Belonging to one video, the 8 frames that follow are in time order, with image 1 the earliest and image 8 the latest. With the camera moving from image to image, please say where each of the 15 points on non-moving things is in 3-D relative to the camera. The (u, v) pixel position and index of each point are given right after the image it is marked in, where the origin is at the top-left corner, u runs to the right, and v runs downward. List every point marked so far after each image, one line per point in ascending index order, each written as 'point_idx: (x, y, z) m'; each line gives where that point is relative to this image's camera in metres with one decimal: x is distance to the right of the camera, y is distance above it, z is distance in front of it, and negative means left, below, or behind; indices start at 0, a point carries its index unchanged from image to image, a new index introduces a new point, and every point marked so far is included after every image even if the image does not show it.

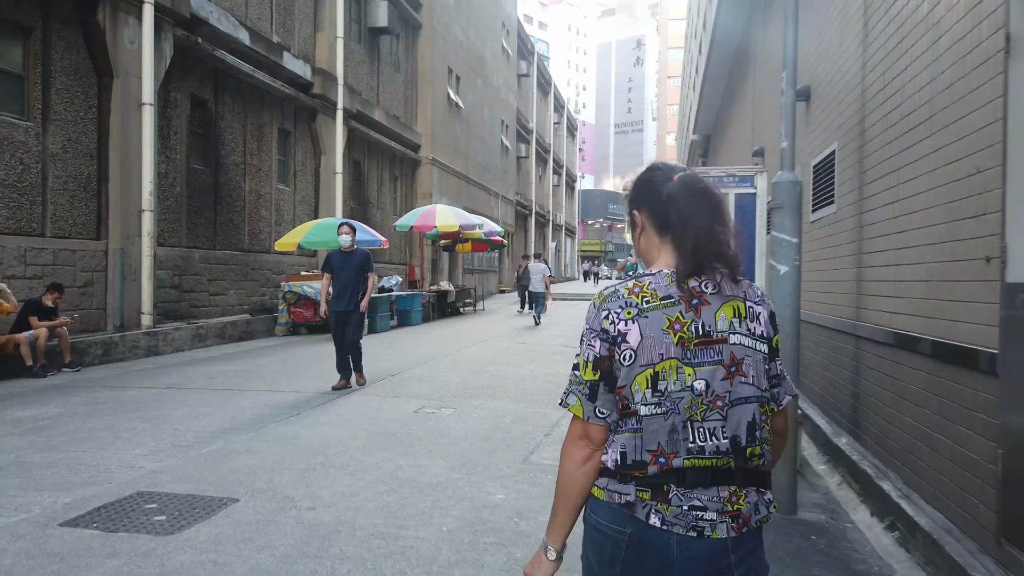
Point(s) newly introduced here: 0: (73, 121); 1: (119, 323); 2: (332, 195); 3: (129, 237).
0: (-5.9, +2.2, +10.1) m
1: (-5.5, -0.5, +10.6) m
2: (-4.2, +2.2, +17.6) m
3: (-5.5, +0.7, +10.8) m
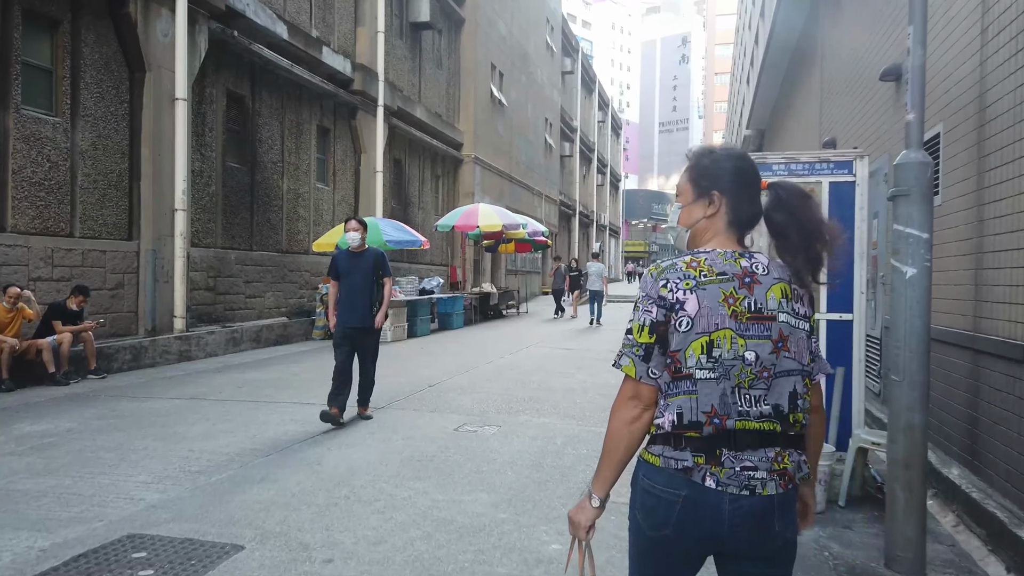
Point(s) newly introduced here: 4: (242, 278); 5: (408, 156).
0: (-5.3, +2.2, +9.7) m
1: (-4.9, -0.5, +10.2) m
2: (-3.2, +2.1, +17.1) m
3: (-4.9, +0.7, +10.4) m
4: (-4.5, +0.2, +12.5) m
5: (-2.7, +3.5, +19.7) m
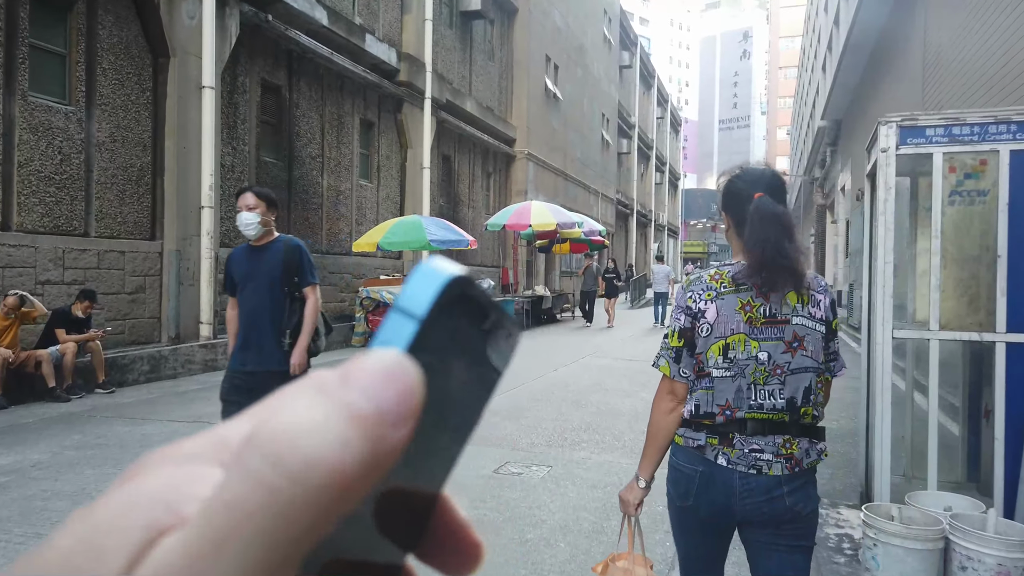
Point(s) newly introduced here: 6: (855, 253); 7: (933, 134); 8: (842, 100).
0: (-4.6, +2.2, +9.0) m
1: (-4.2, -0.6, +9.4) m
2: (-2.0, +2.1, +16.2) m
3: (-4.2, +0.6, +9.6) m
4: (-3.6, +0.1, +11.7) m
5: (-1.4, +3.4, +18.7) m
6: (+7.8, +0.9, +17.1) m
7: (+1.9, +0.7, +3.4) m
8: (+8.7, +5.0, +19.8) m
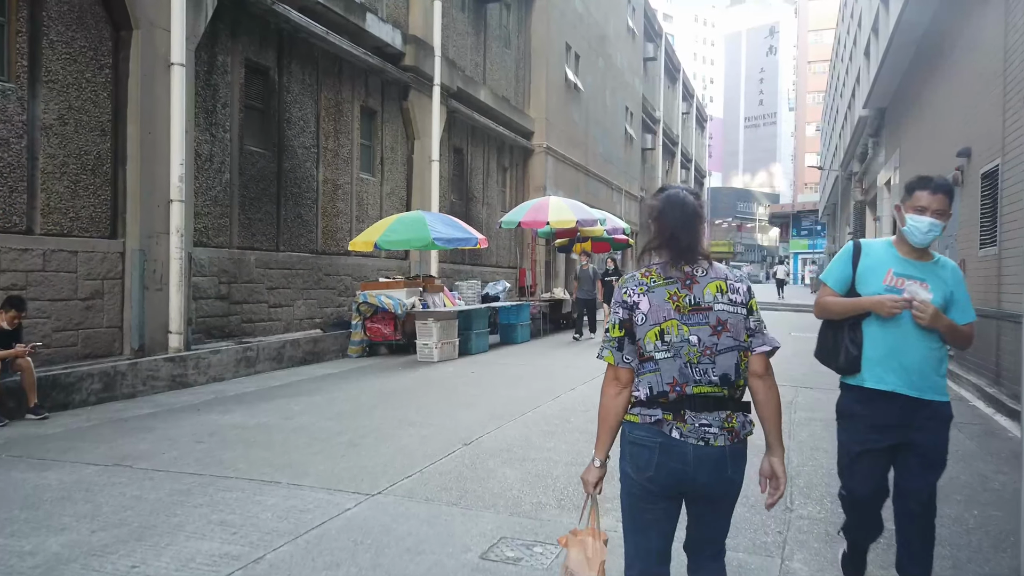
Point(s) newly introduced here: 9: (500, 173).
0: (-4.5, +2.1, +7.8) m
1: (-4.1, -0.6, +8.2) m
2: (-1.7, +2.0, +14.9) m
3: (-4.0, +0.6, +8.5) m
4: (-3.5, +0.1, +10.5) m
5: (-1.0, +3.3, +17.4) m
6: (+8.2, +0.8, +15.6) m
7: (+1.8, +0.6, +2.0) m
8: (+9.1, +4.9, +18.2) m
9: (-0.3, +2.9, +19.1) m
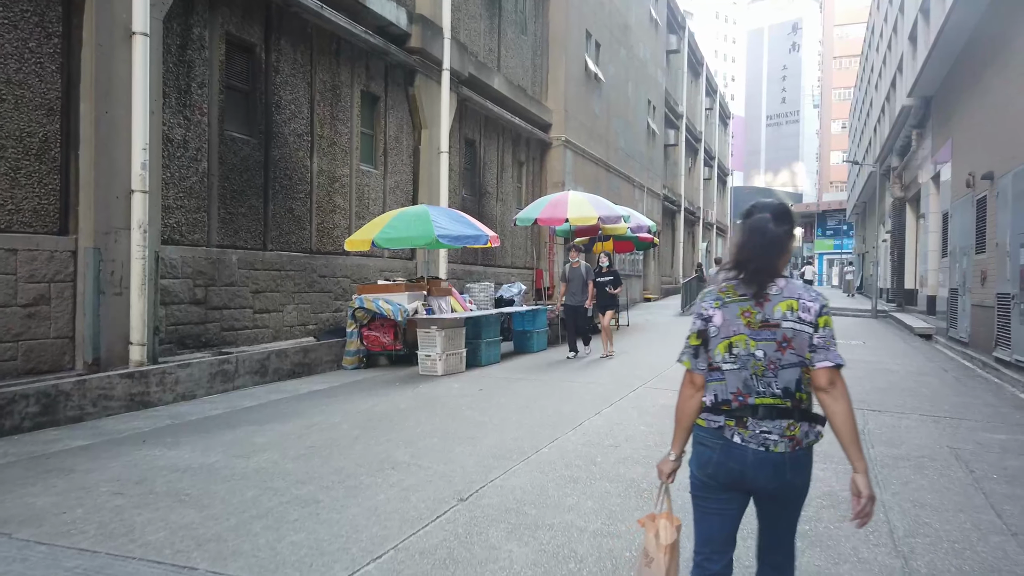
0: (-4.4, +2.1, +6.7) m
1: (-4.0, -0.7, +7.1) m
2: (-1.4, +2.0, +13.7) m
3: (-3.9, +0.6, +7.3) m
4: (-3.3, 0.0, +9.3) m
5: (-0.6, +3.3, +16.2) m
6: (+8.5, +0.7, +14.1) m
7: (+1.8, +0.6, +0.8) m
8: (+9.5, +4.8, +16.8) m
9: (+0.1, +2.9, +17.9) m
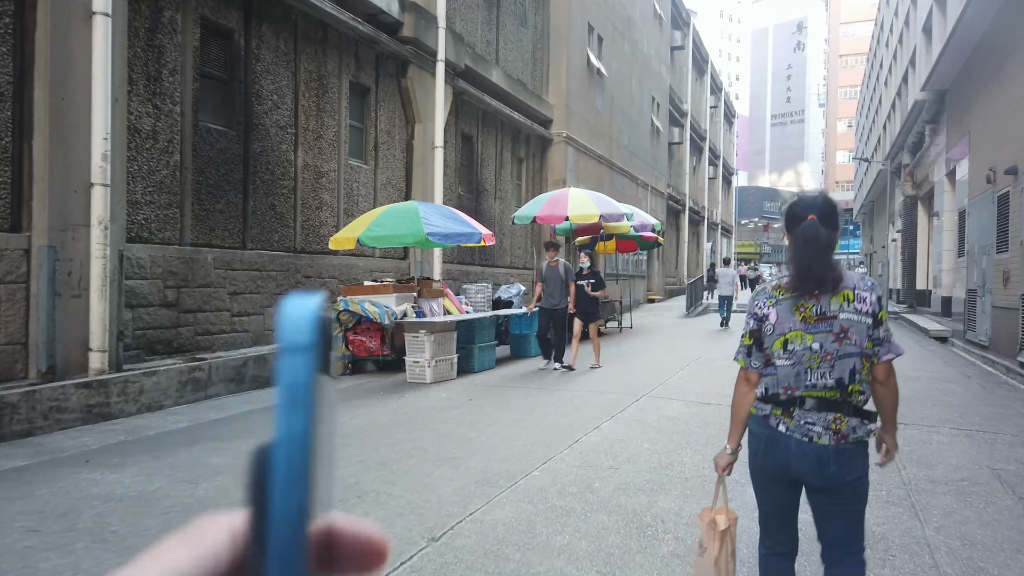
0: (-4.5, +2.1, +6.1) m
1: (-4.0, -0.7, +6.5) m
2: (-1.4, +2.0, +13.2) m
3: (-4.0, +0.5, +6.7) m
4: (-3.3, 0.0, +8.8) m
5: (-0.7, +3.3, +15.6) m
6: (+8.4, +0.7, +13.5) m
7: (+1.7, +0.6, +0.1) m
8: (+9.5, +4.8, +16.1) m
9: (0.0, +2.9, +17.3) m
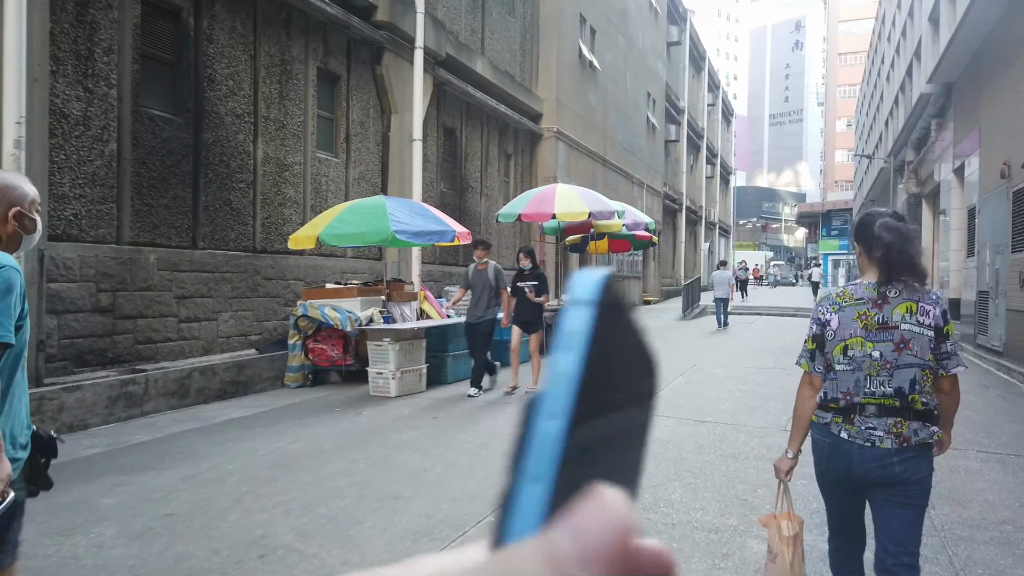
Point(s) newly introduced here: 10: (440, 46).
0: (-4.8, +2.0, +5.3) m
1: (-4.3, -0.7, +5.7) m
2: (-1.7, +1.9, +12.4) m
3: (-4.2, +0.5, +5.9) m
4: (-3.6, 0.0, +7.9) m
5: (-0.9, +3.2, +14.8) m
6: (+8.2, +0.7, +12.7) m
7: (+1.5, +0.6, -0.7) m
8: (+9.2, +4.8, +15.3) m
9: (-0.2, +2.8, +16.5) m
10: (-1.3, +4.2, +13.1) m
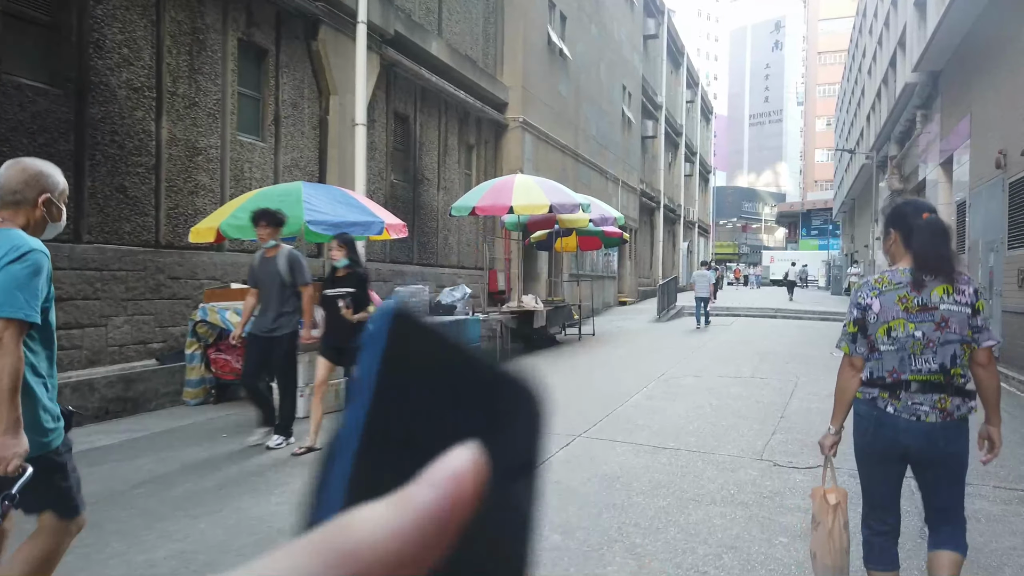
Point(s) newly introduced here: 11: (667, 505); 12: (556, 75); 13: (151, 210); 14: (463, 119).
0: (-5.3, +2.0, +4.0) m
1: (-4.8, -0.7, +4.5) m
2: (-2.4, +1.9, +11.2) m
3: (-4.8, +0.5, +4.7) m
4: (-4.2, 0.0, +6.7) m
5: (-1.7, +3.2, +13.7) m
6: (+7.5, +0.7, +11.8) m
7: (+1.1, +0.6, -1.7) m
8: (+8.4, +4.8, +14.4) m
9: (-1.0, +2.8, +15.3) m
10: (-2.0, +4.2, +11.9) m
11: (+0.7, -1.2, +3.7) m
12: (+1.1, +5.5, +19.6) m
13: (-3.8, +0.8, +8.0) m
14: (-1.0, +3.4, +15.3) m
